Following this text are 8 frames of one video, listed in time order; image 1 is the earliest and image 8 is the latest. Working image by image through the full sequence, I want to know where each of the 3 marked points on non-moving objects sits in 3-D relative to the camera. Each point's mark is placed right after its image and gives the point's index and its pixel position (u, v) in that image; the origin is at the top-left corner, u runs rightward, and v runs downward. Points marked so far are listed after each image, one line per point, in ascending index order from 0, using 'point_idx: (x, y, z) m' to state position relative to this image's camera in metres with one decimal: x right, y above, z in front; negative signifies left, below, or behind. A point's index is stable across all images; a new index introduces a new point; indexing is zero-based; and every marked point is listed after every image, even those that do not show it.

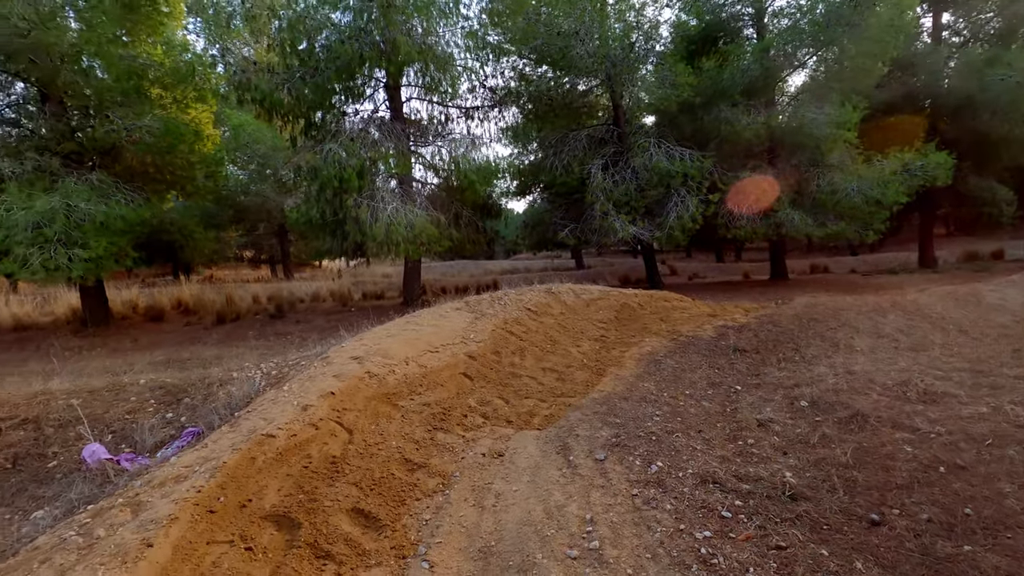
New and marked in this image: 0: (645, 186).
0: (+3.1, +2.4, +12.4) m
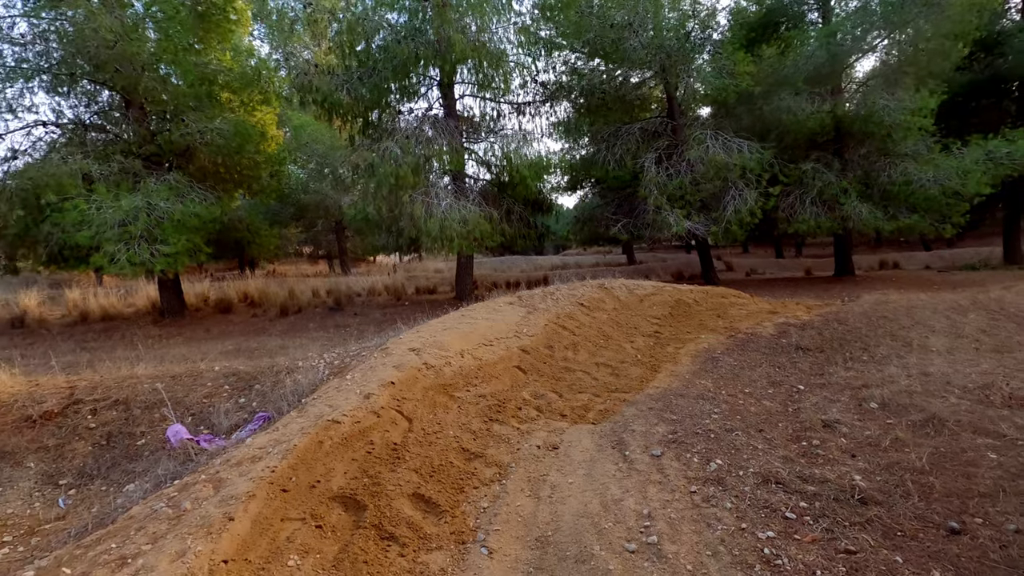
0: (+4.3, +2.5, +12.1) m
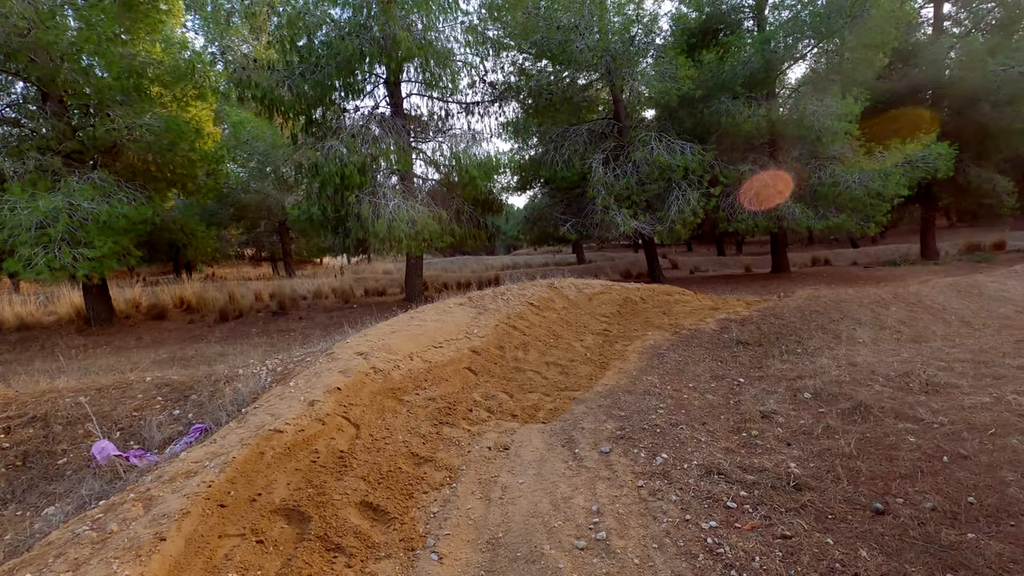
0: (+3.1, +2.5, +12.4) m
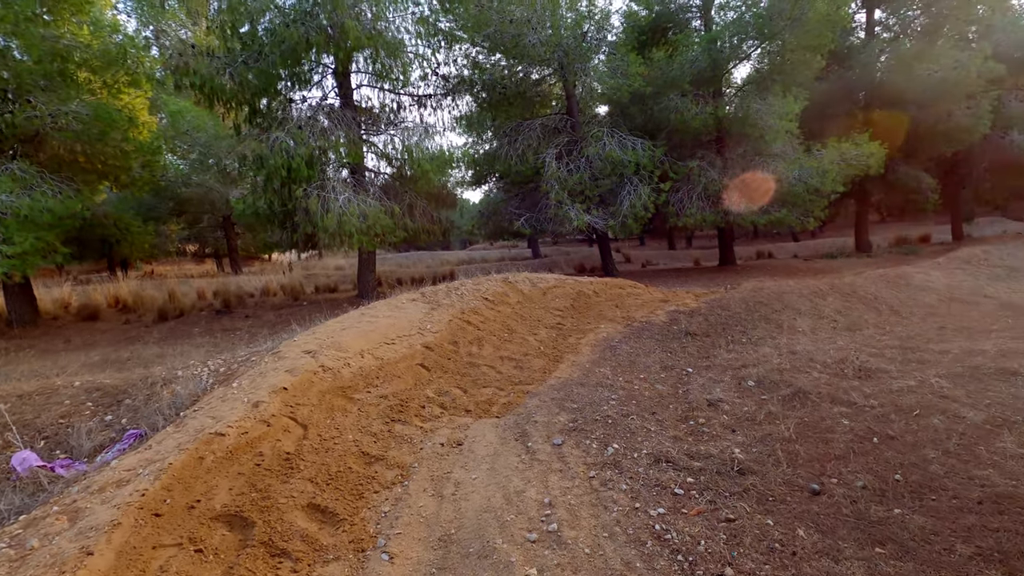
0: (+2.0, +2.7, +12.6) m
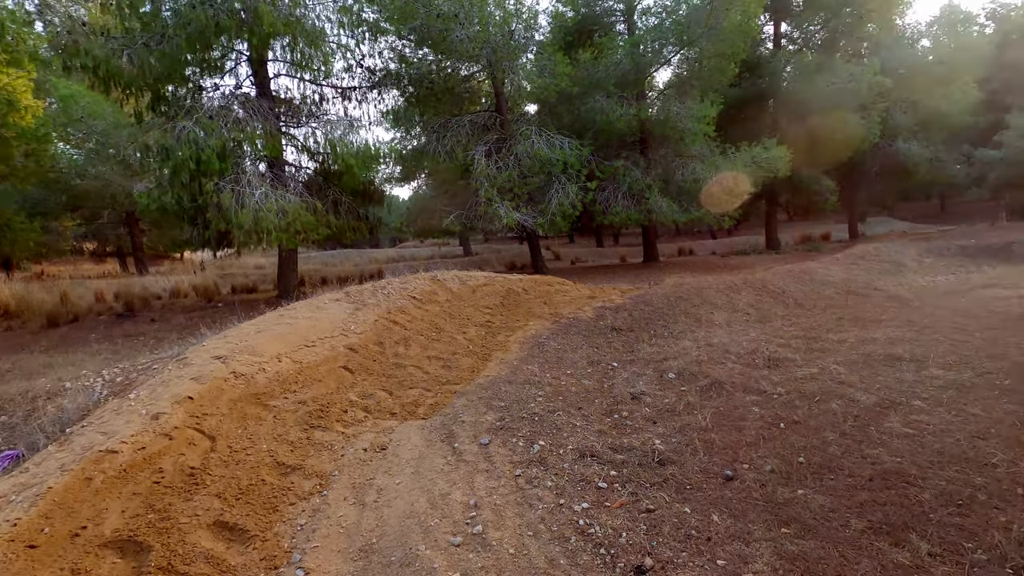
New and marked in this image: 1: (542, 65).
0: (+0.4, +2.7, +12.7) m
1: (+0.7, +5.3, +12.7) m
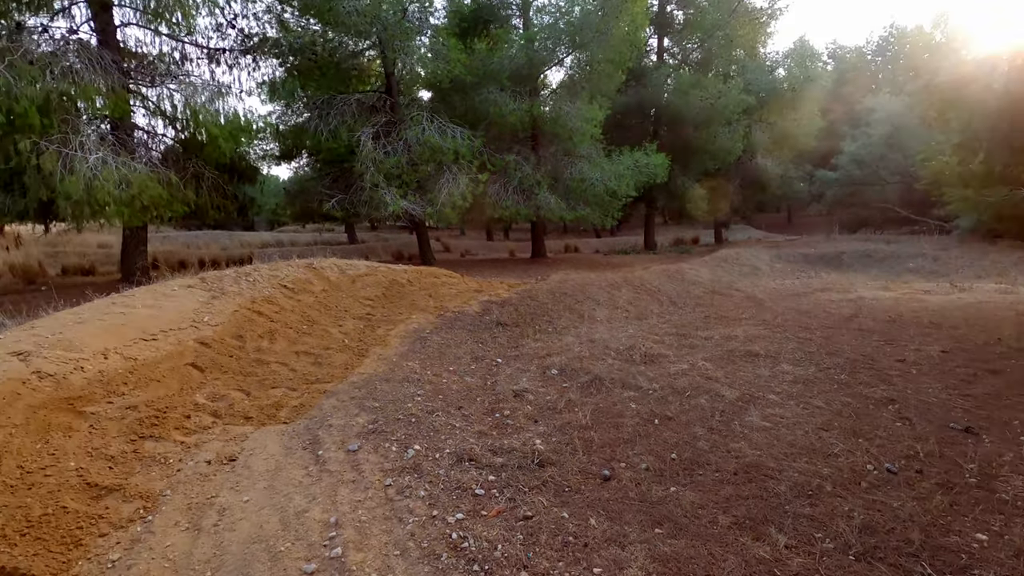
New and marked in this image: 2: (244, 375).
0: (-2.2, +2.9, +12.2) m
1: (-1.8, +5.5, +12.2) m
2: (-2.2, -0.7, +4.5) m
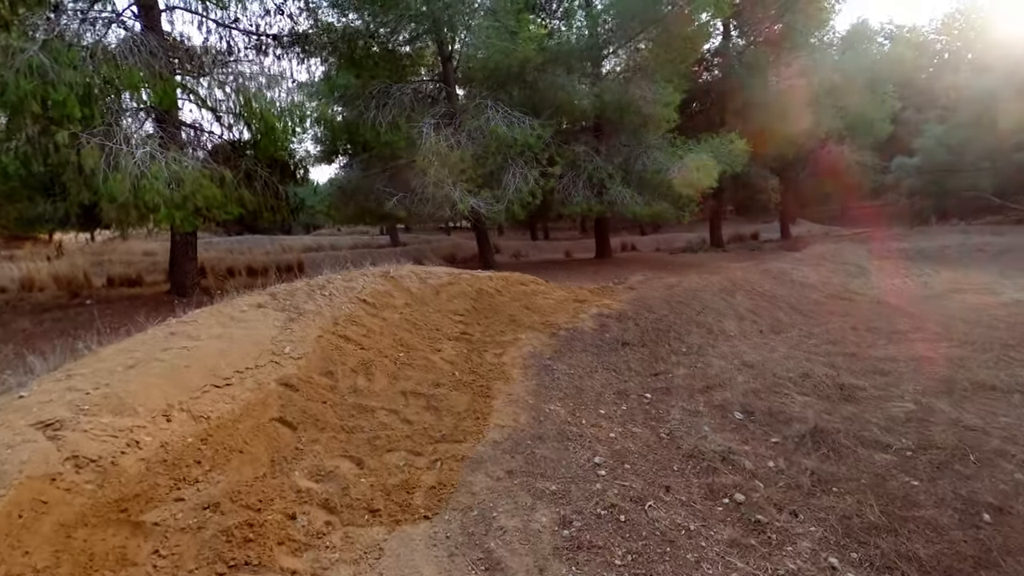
0: (-0.6, +2.8, +11.0) m
1: (-0.2, +5.4, +11.0) m
2: (-1.0, -0.9, +3.3) m
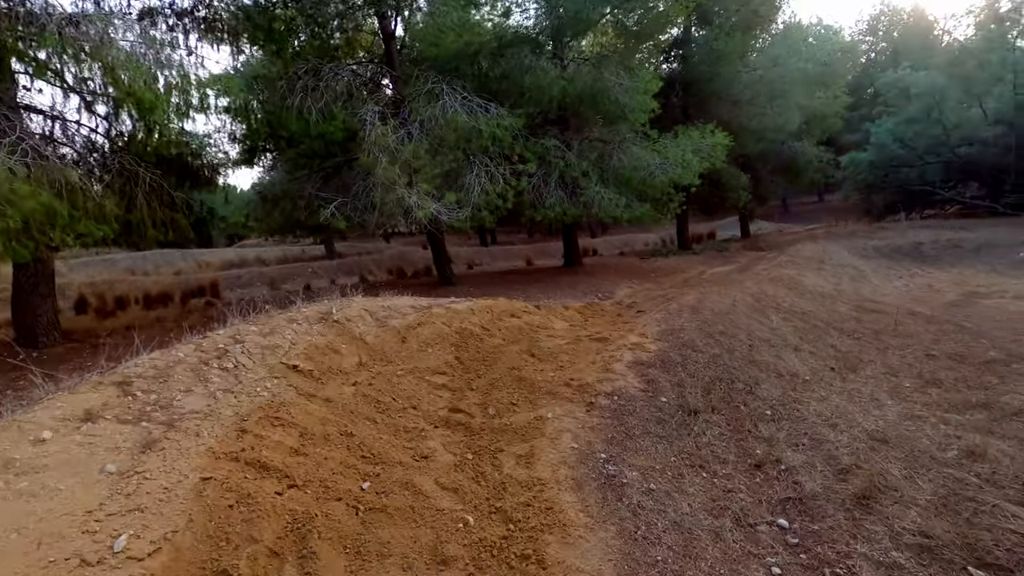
0: (-1.2, +2.4, +9.0) m
1: (-0.9, +4.9, +9.1) m
2: (-0.6, -1.2, +1.3) m
